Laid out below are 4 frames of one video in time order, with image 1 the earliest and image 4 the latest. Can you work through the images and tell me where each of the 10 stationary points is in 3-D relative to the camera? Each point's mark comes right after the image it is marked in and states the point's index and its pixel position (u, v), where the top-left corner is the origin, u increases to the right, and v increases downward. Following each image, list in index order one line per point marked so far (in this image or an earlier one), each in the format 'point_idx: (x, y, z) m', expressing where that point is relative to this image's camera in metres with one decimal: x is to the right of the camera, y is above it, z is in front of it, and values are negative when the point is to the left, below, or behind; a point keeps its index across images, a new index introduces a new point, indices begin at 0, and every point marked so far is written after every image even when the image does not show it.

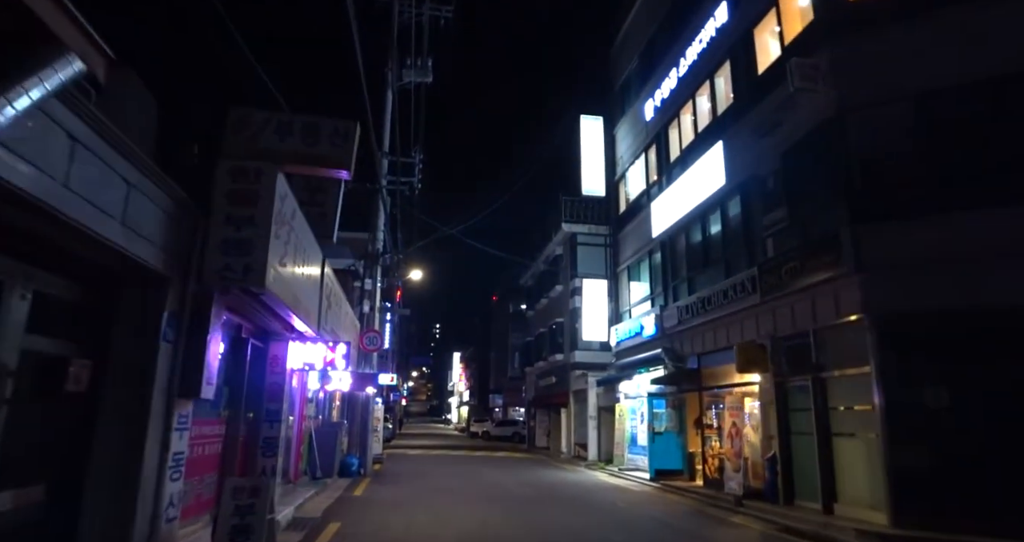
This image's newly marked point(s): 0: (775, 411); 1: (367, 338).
0: (+5.6, -3.0, +13.6) m
1: (-4.2, -1.9, +18.4) m
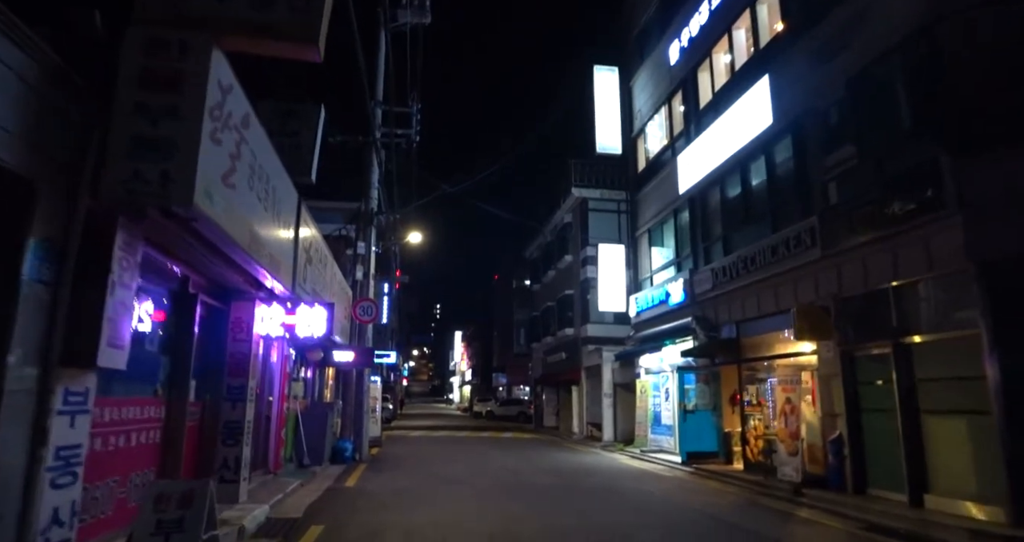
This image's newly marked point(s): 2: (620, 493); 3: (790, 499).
0: (+5.9, -2.0, +11.5) m
1: (-3.9, -0.9, +16.3) m
2: (+2.0, -4.1, +12.0) m
3: (+4.9, -4.0, +11.3) m
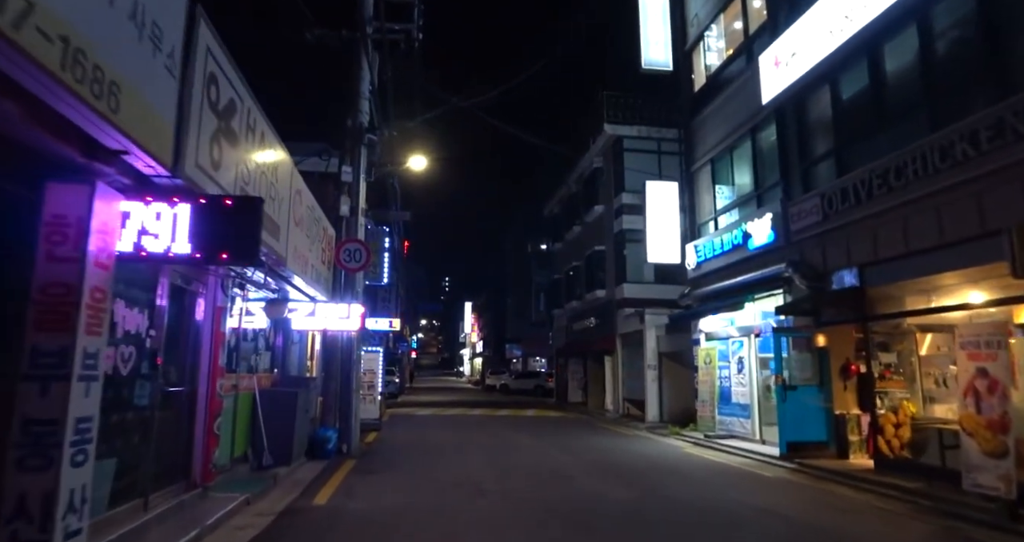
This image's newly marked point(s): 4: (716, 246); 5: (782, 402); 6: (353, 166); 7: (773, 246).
0: (+6.6, -0.9, +7.3) m
1: (-3.2, +0.4, +12.2) m
2: (+2.7, -3.0, +7.9) m
3: (+5.6, -2.9, +7.2) m
4: (+5.1, +0.6, +16.0) m
5: (+5.1, -2.5, +12.1) m
6: (-3.3, +2.2, +13.3) m
7: (+5.5, +0.5, +13.6) m
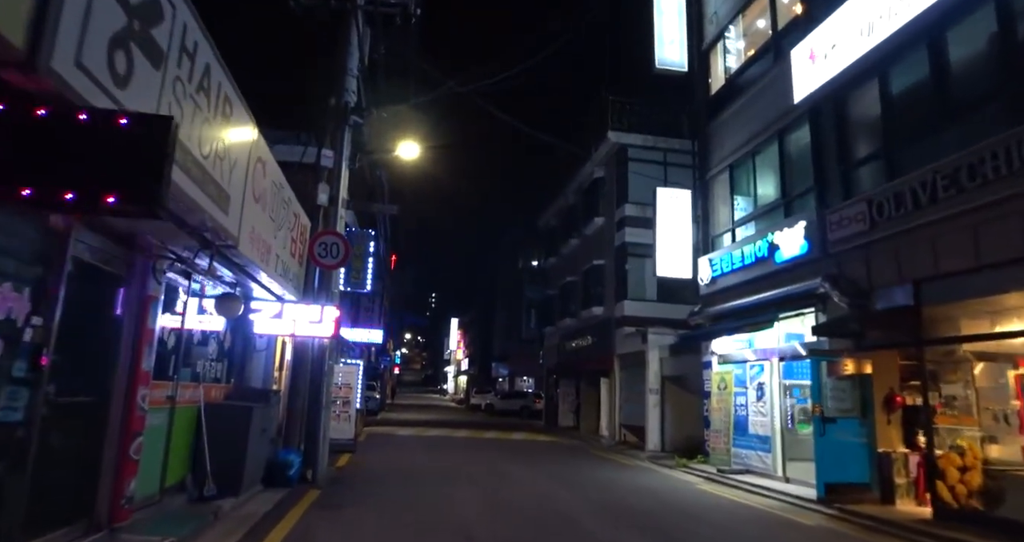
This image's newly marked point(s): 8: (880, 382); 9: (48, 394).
0: (+6.6, -1.0, +5.8) m
1: (-3.1, +0.5, +10.5) m
2: (+2.7, -3.0, +6.3) m
3: (+5.6, -3.0, +5.6) m
4: (+5.1, +0.3, +14.5) m
5: (+5.0, -2.7, +10.5) m
6: (-3.2, +2.2, +11.7) m
7: (+5.5, +0.2, +12.1) m
8: (+6.2, -1.8, +10.8) m
9: (-3.5, -0.9, +4.9) m
